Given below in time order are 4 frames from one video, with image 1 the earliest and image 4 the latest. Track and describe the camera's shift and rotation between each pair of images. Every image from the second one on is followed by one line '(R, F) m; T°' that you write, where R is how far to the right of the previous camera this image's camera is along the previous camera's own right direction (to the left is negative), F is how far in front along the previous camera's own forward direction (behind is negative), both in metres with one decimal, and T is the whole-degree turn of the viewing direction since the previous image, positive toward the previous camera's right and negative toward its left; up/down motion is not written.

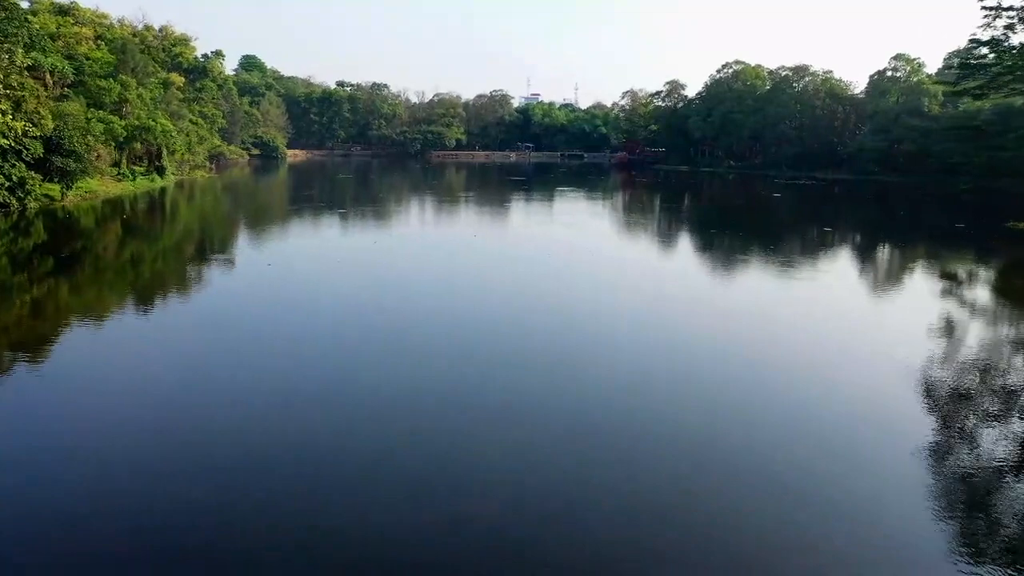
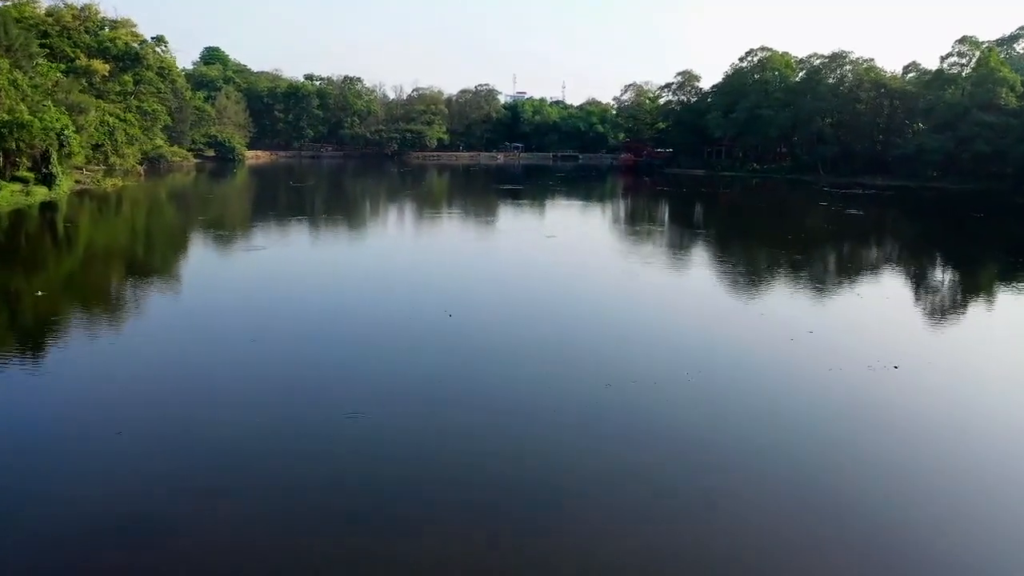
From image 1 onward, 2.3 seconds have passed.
(0.0, +3.9) m; +1°
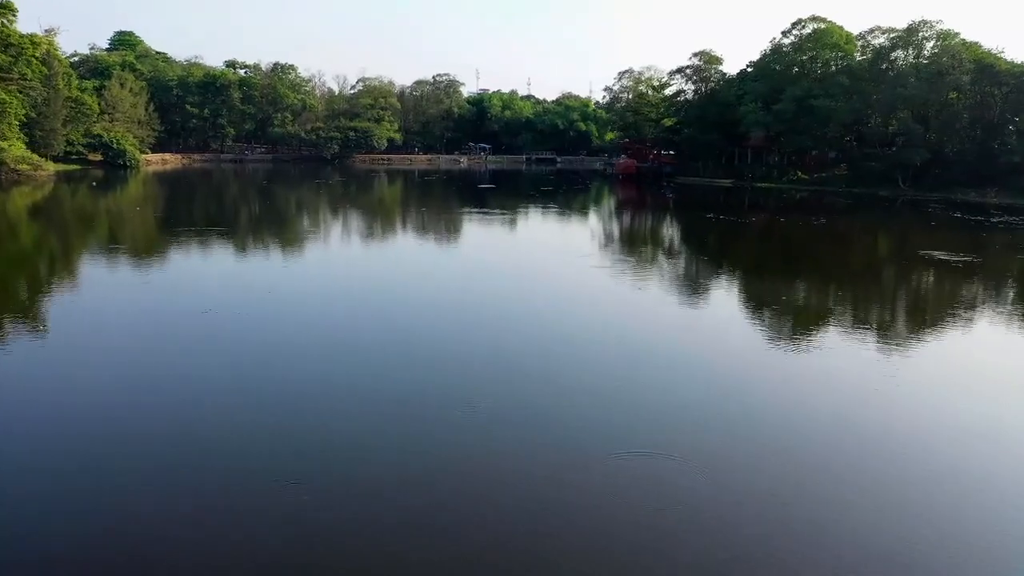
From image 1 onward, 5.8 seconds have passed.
(0.0, +6.1) m; +3°
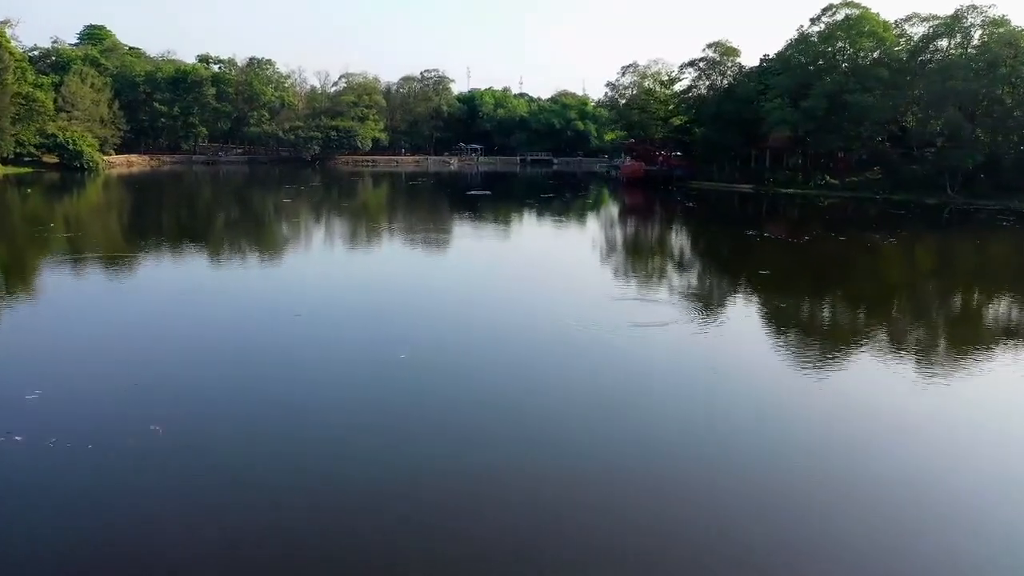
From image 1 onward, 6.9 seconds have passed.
(-0.1, +2.0) m; +1°
